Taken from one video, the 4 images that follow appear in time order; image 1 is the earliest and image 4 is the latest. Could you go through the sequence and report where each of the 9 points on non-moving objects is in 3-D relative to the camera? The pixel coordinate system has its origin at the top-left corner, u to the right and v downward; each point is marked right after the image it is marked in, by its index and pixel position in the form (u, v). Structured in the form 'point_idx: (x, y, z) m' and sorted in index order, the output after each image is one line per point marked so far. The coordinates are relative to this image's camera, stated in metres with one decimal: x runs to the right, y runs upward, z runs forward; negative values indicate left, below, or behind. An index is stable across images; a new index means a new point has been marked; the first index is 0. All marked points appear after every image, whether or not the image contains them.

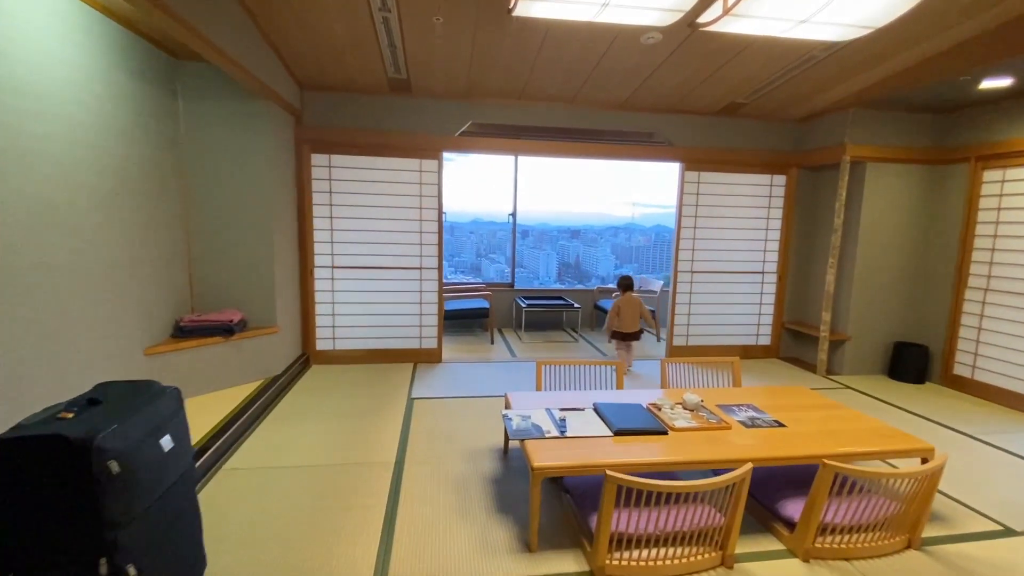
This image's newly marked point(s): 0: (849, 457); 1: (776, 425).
0: (+1.5, -0.8, +2.2) m
1: (+1.3, -0.7, +2.4) m
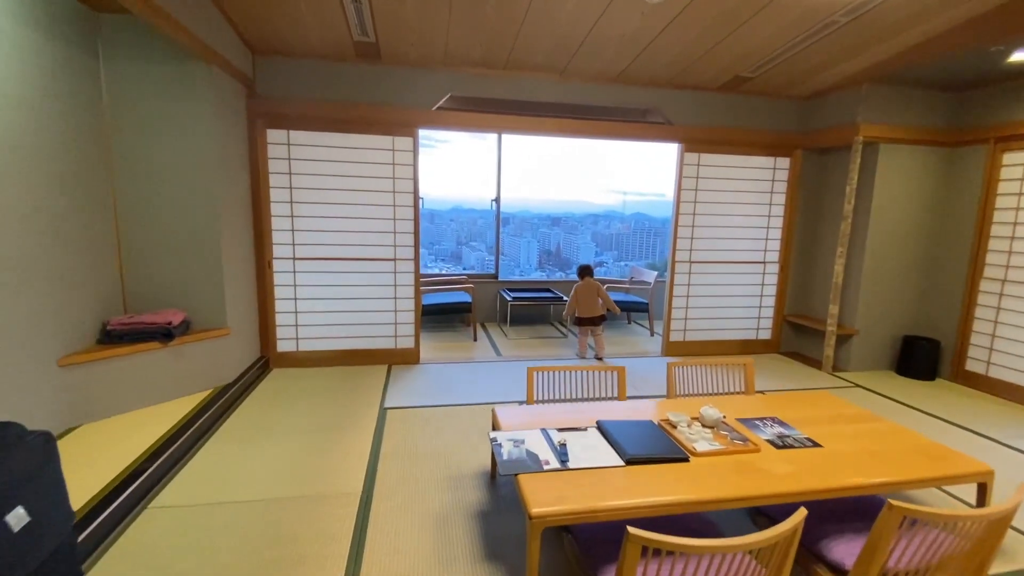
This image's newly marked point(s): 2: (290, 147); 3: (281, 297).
0: (+1.5, -0.7, +1.8) m
1: (+1.3, -0.7, +2.1) m
2: (-1.7, +1.1, +3.7) m
3: (-1.8, -0.1, +3.9) m
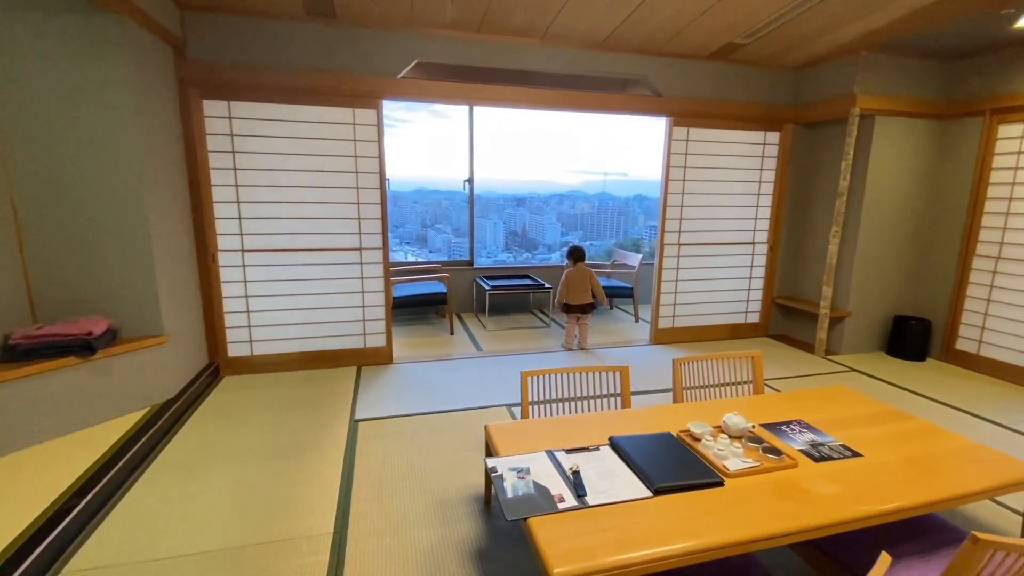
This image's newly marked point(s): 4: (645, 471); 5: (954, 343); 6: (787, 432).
0: (+1.5, -0.7, +1.6) m
1: (+1.3, -0.6, +1.8) m
2: (-1.8, +1.1, +3.2) m
3: (-2.0, 0.0, +3.4) m
4: (+0.4, -0.6, +1.6) m
5: (+3.6, -0.4, +4.0) m
6: (+1.1, -0.6, +2.0) m
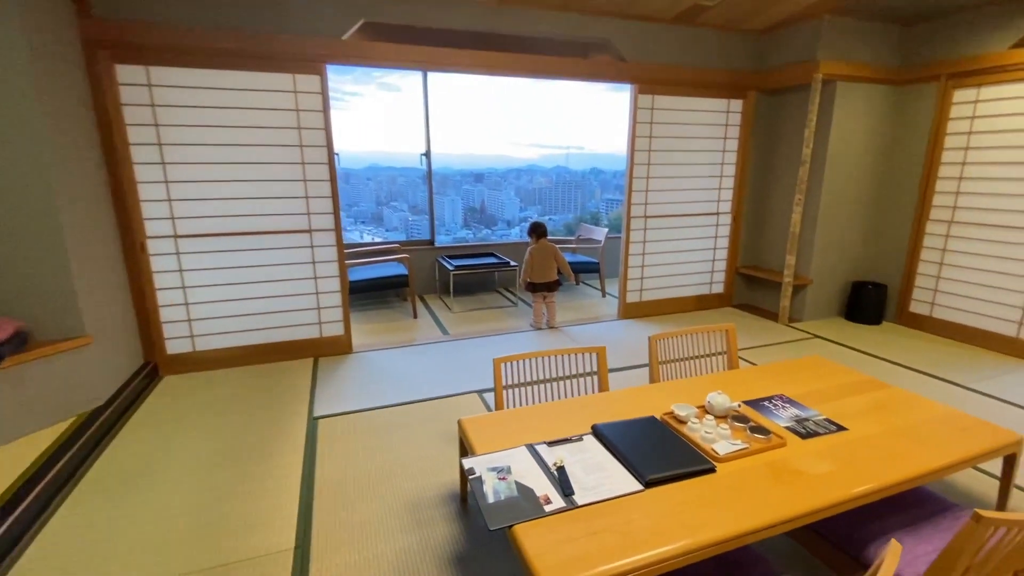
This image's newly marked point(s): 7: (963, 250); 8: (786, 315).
0: (+1.4, -0.6, +1.6) m
1: (+1.2, -0.5, +1.8) m
2: (-2.1, +1.2, +2.9) m
3: (-2.2, 0.0, +3.1) m
4: (+0.4, -0.5, +1.5) m
5: (+3.3, -0.1, +4.1) m
6: (+1.0, -0.5, +1.9) m
7: (+3.4, +0.3, +3.7) m
8: (+2.3, -0.2, +4.1) m
